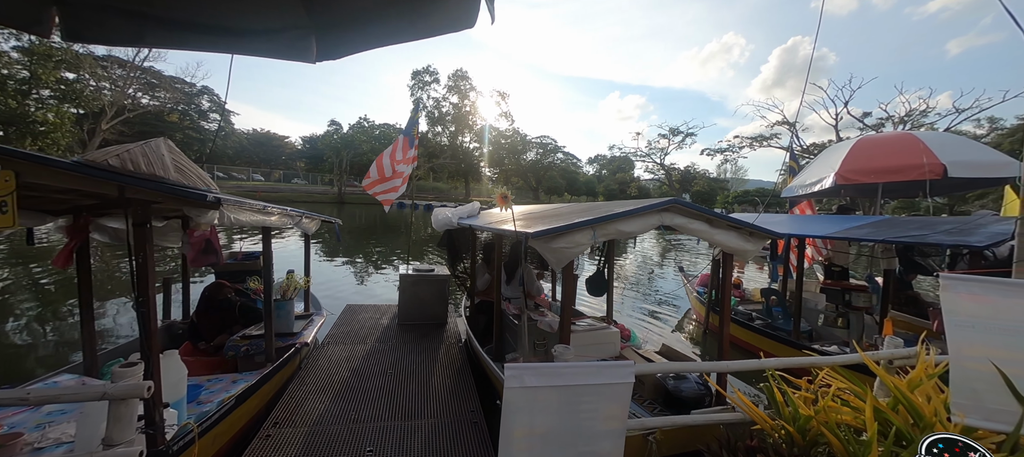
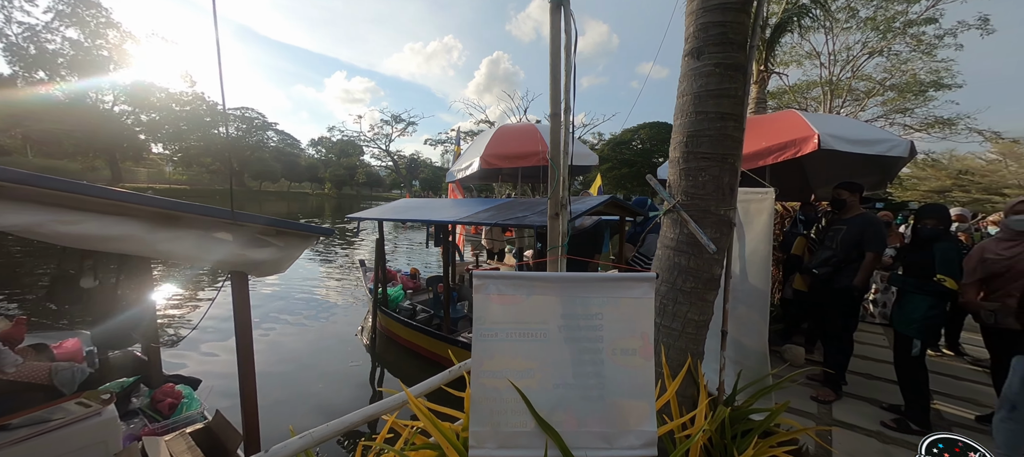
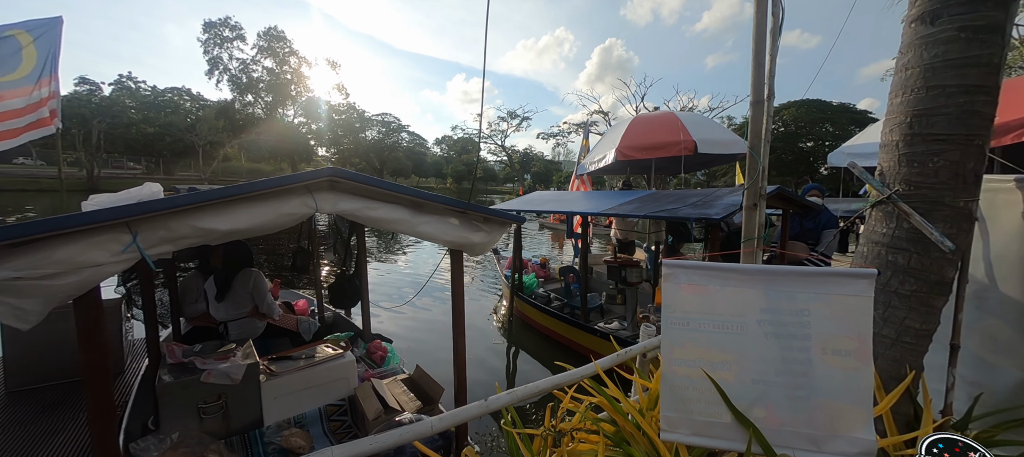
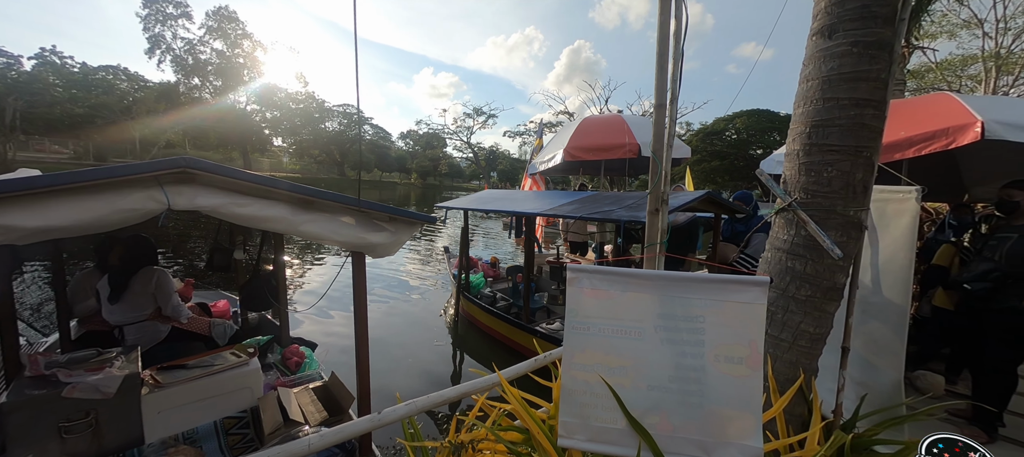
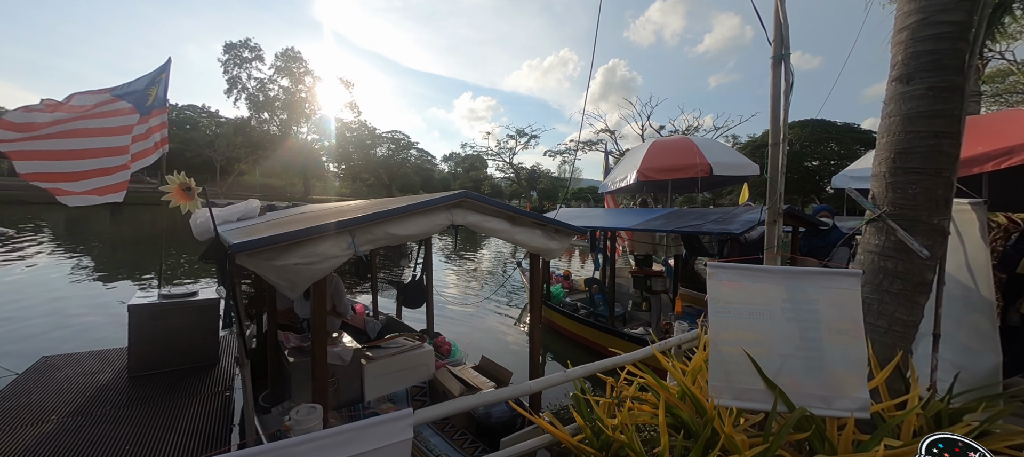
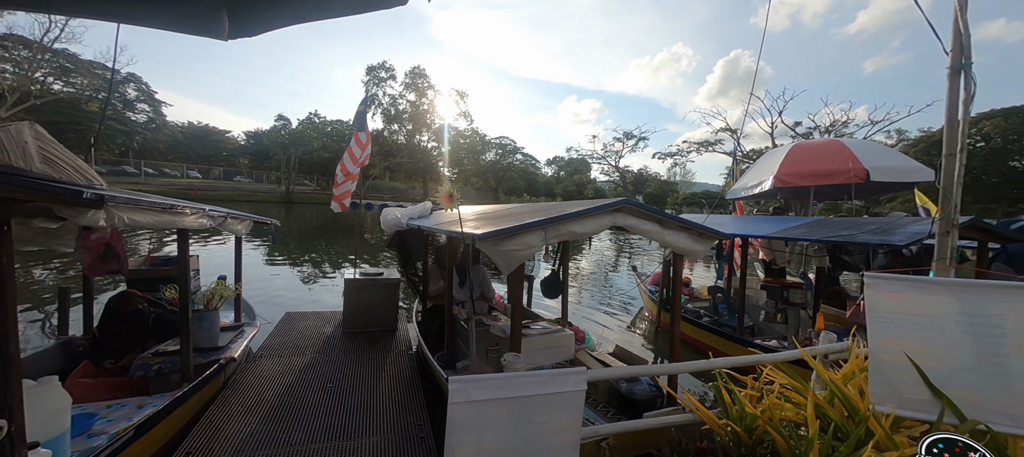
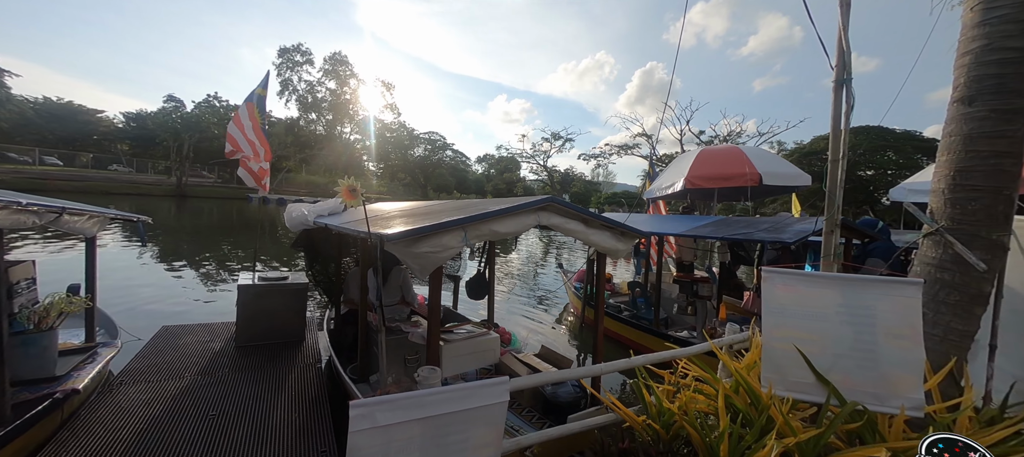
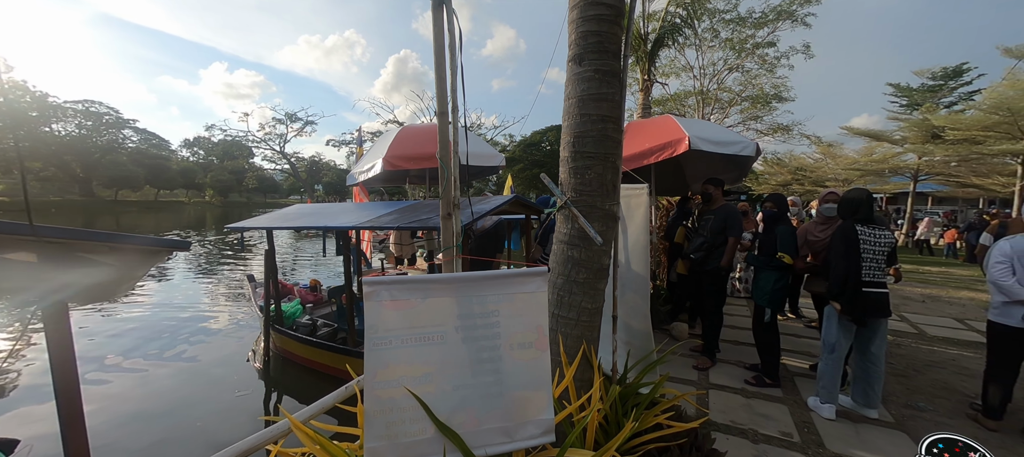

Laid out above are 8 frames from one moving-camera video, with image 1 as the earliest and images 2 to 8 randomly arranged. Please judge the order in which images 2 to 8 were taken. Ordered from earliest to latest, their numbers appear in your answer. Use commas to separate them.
6, 7, 5, 3, 4, 2, 8
